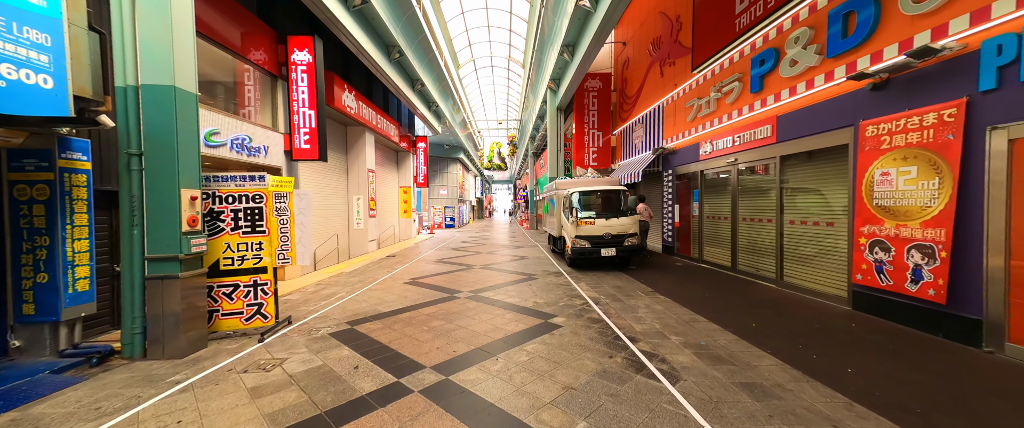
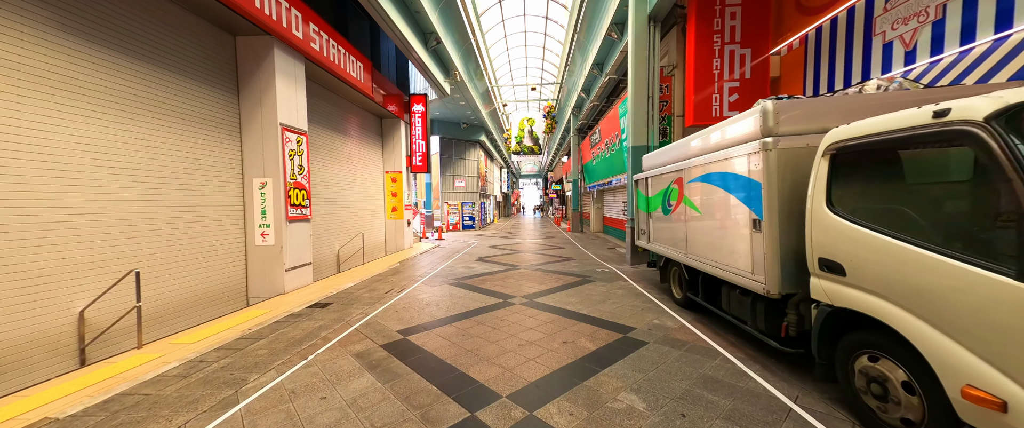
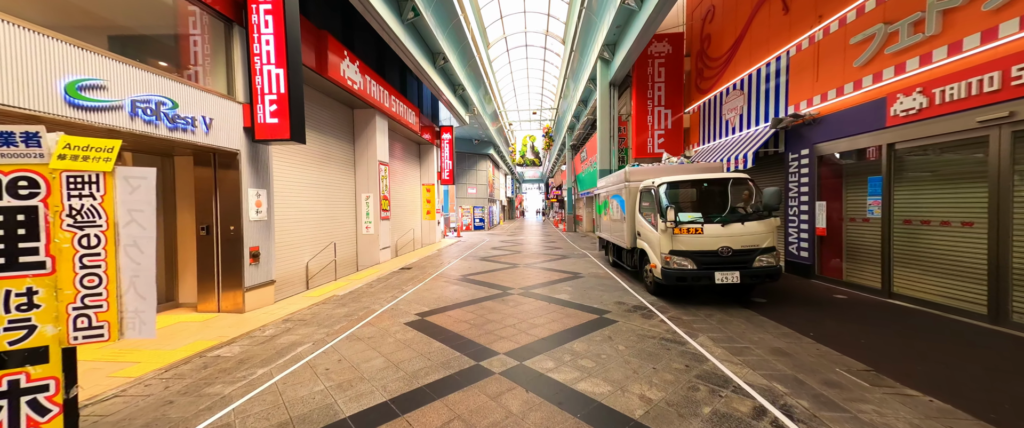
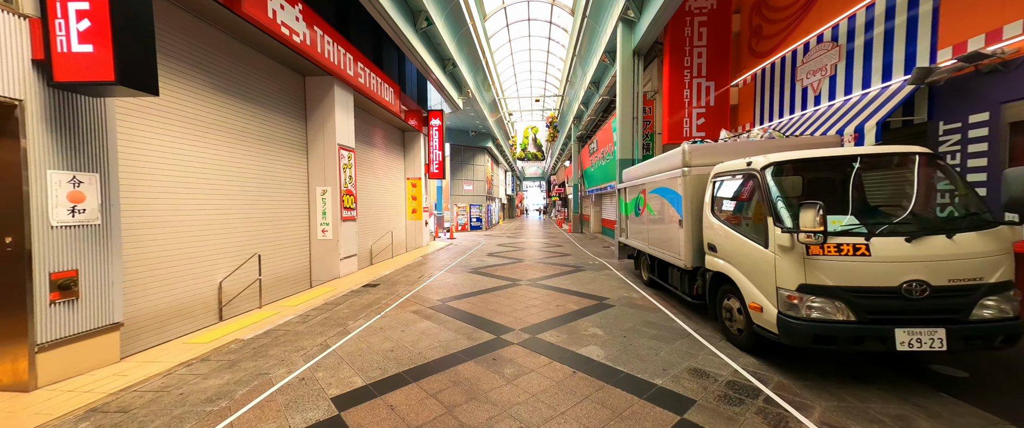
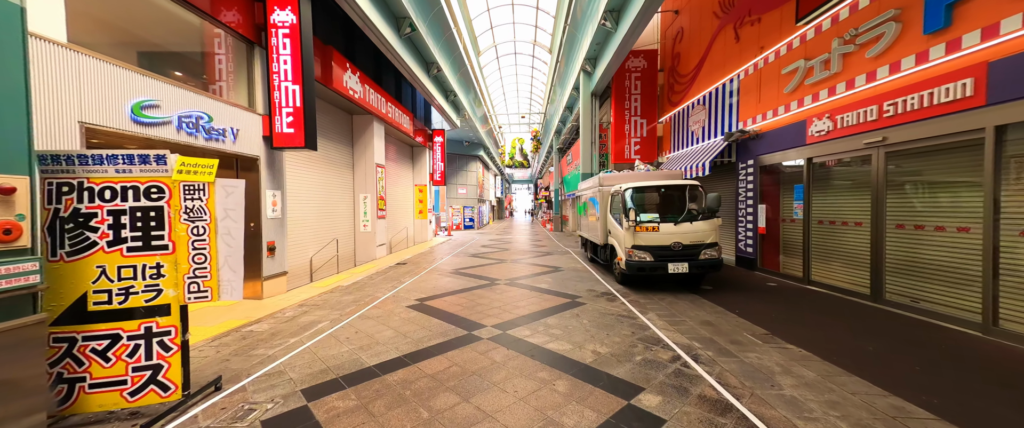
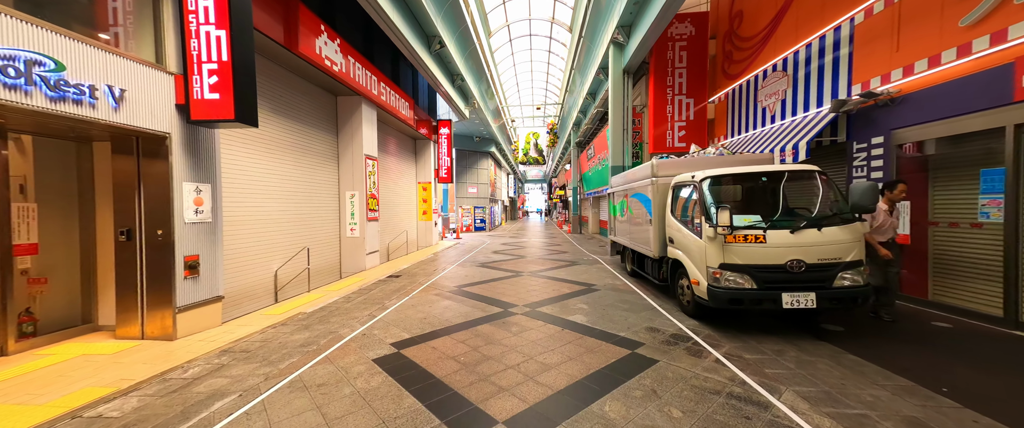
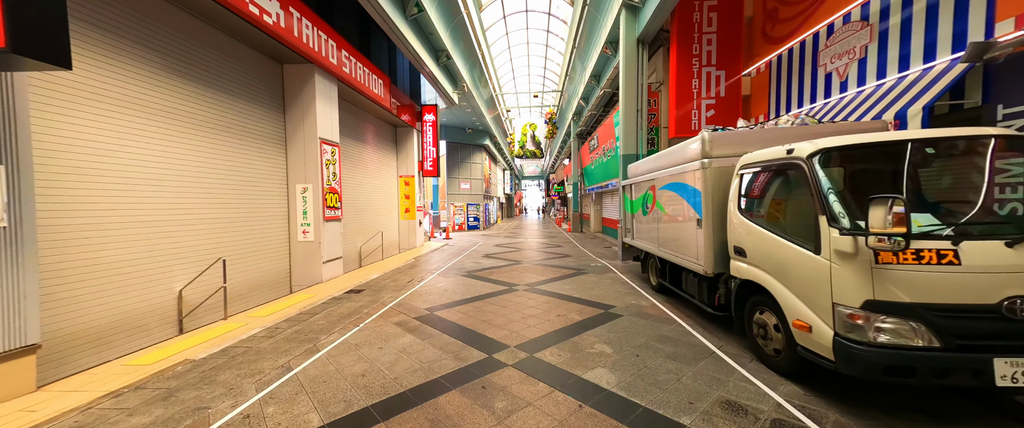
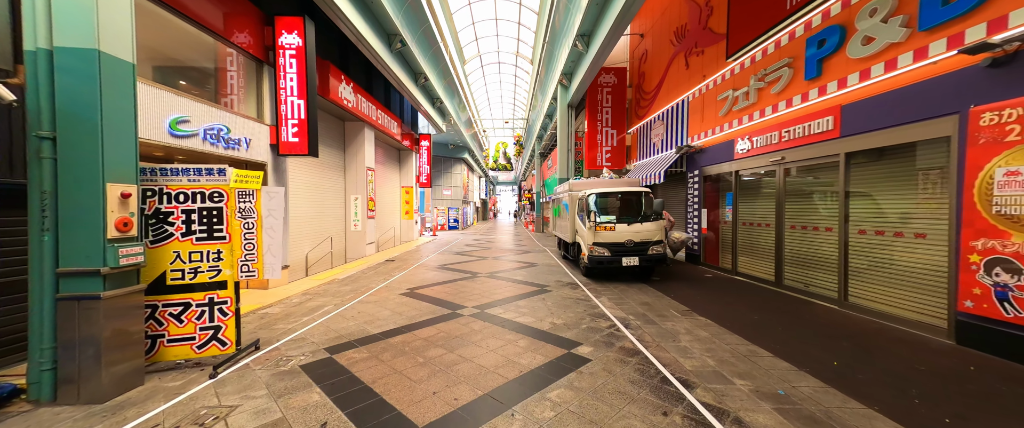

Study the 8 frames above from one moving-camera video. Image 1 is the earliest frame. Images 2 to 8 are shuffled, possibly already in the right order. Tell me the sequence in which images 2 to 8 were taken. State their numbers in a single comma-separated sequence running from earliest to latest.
8, 5, 3, 6, 4, 7, 2
